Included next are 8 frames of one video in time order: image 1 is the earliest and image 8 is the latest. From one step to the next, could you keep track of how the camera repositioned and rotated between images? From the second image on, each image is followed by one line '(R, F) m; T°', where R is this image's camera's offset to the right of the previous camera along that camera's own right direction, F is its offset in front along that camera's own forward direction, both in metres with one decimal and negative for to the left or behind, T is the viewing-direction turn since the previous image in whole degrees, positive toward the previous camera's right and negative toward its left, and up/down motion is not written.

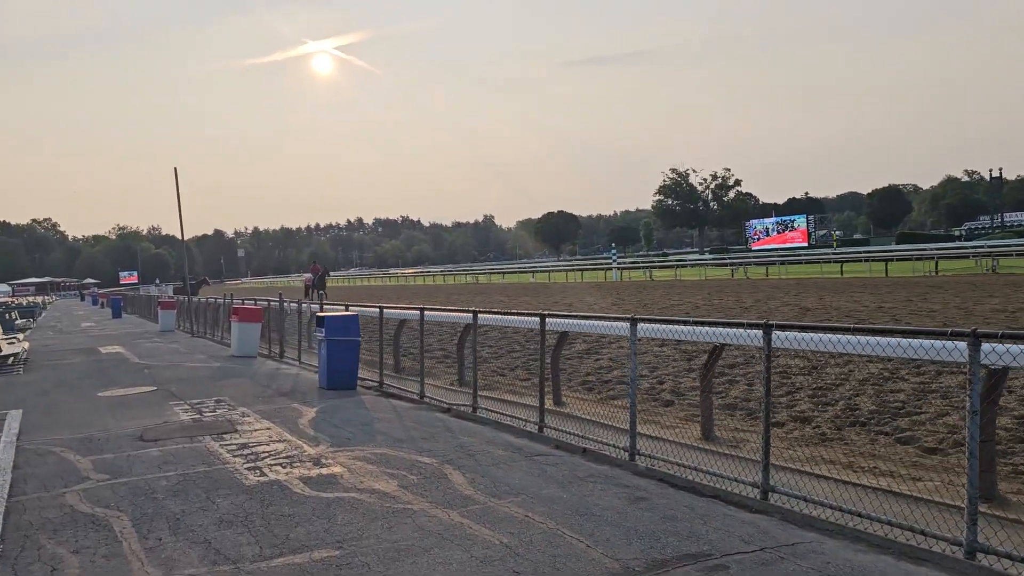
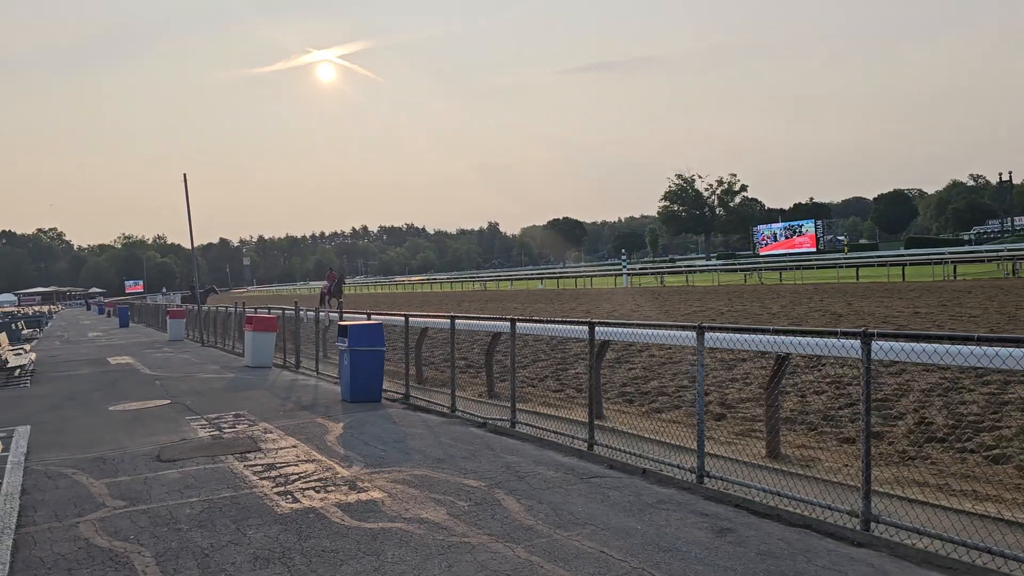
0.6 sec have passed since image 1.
(-0.4, +0.6) m; 0°
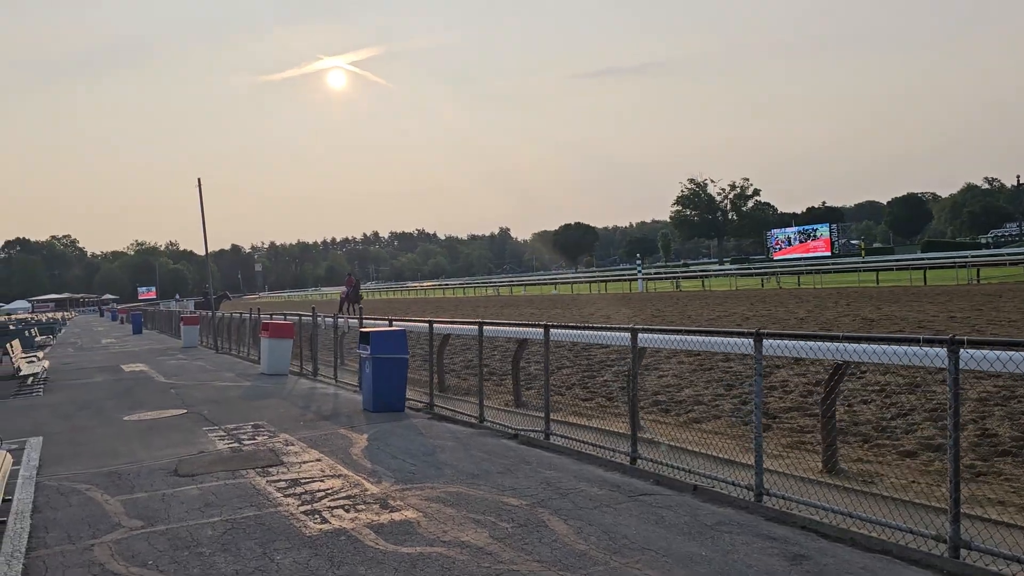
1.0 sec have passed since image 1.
(-0.2, +0.4) m; -1°
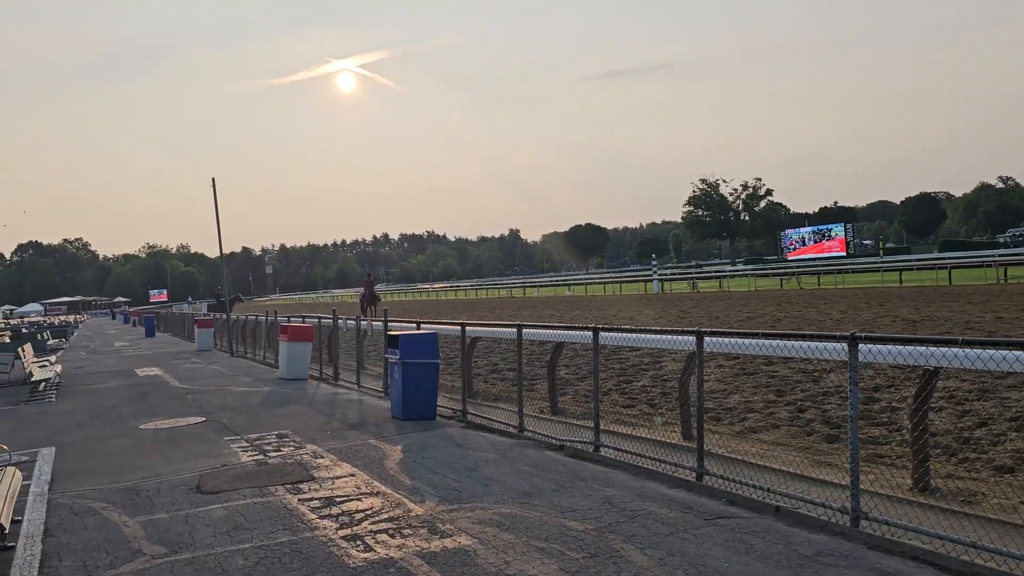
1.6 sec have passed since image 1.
(-0.3, +0.6) m; -1°
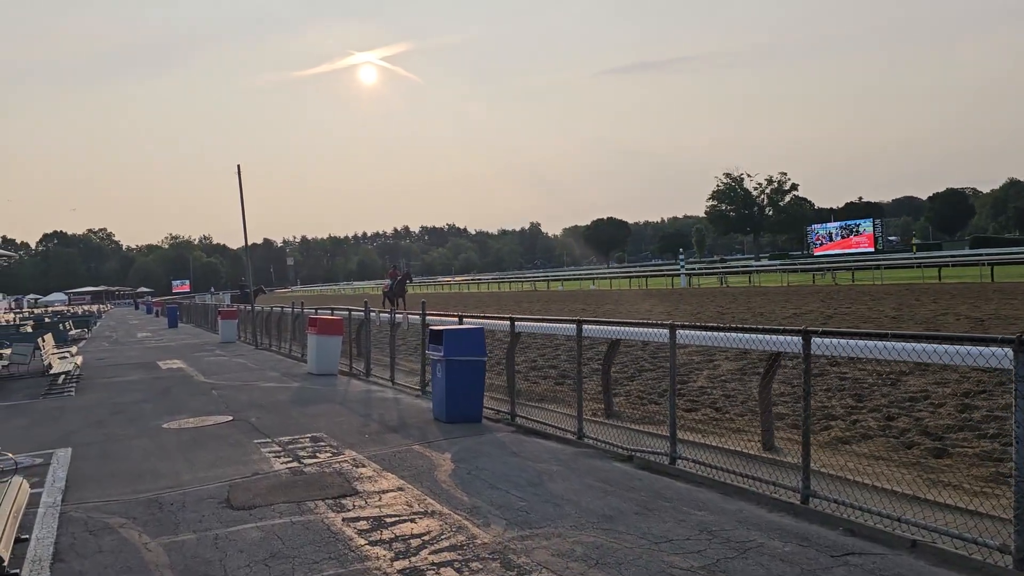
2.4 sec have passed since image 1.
(-0.4, +0.9) m; -1°
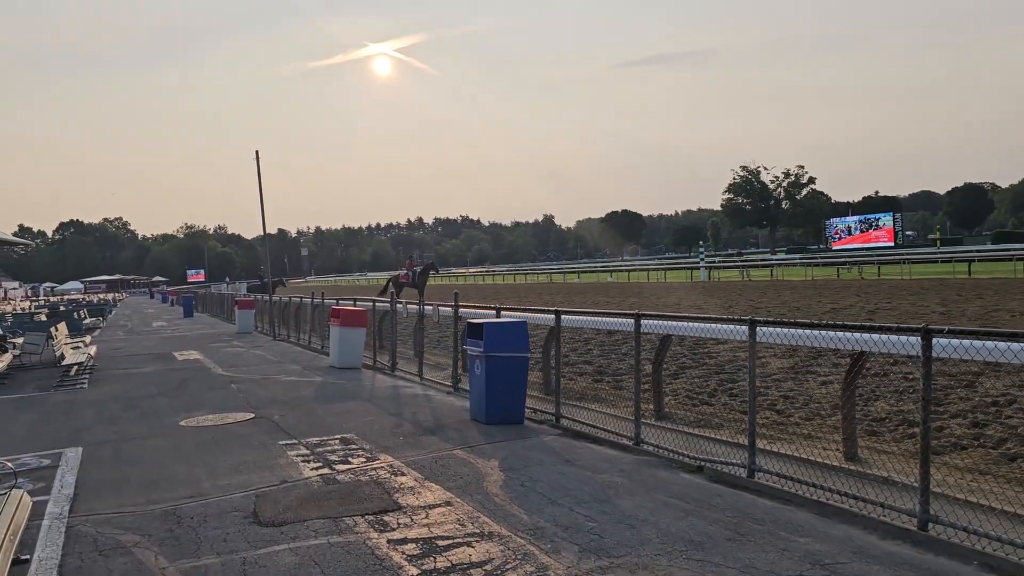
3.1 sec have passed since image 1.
(-0.3, +0.8) m; -1°
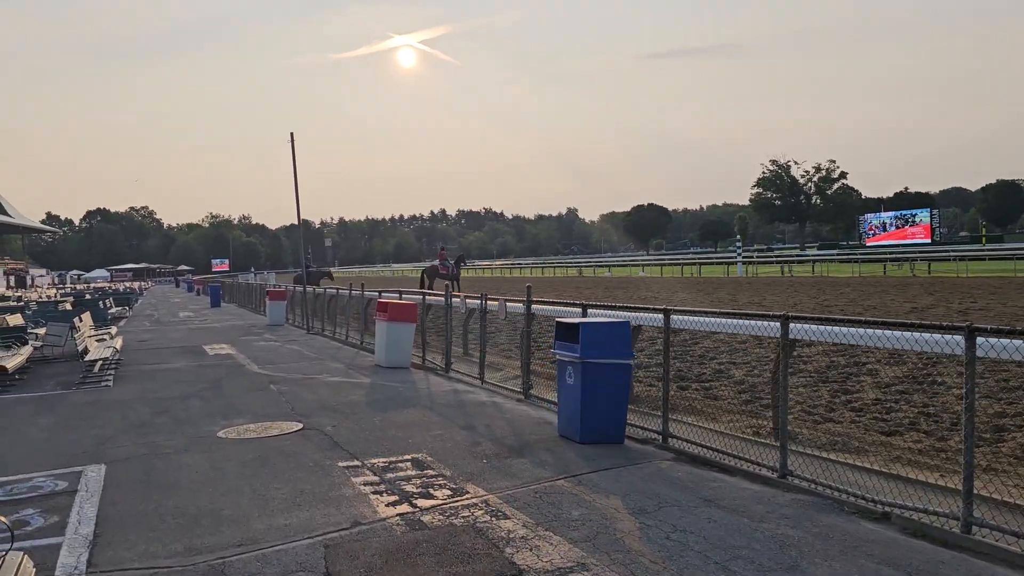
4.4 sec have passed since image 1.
(-0.7, +1.4) m; -1°
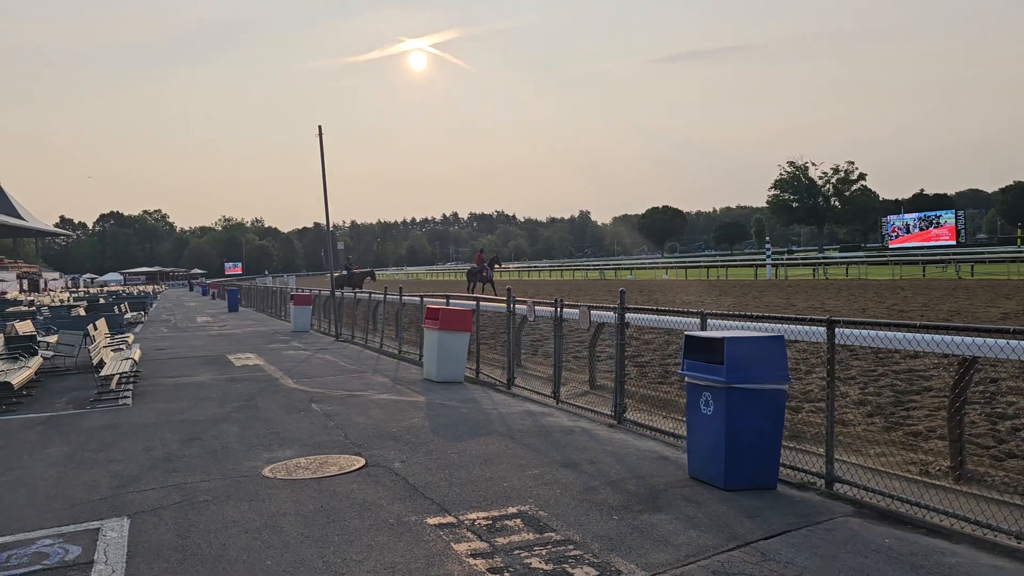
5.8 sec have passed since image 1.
(-0.8, +1.5) m; -1°
